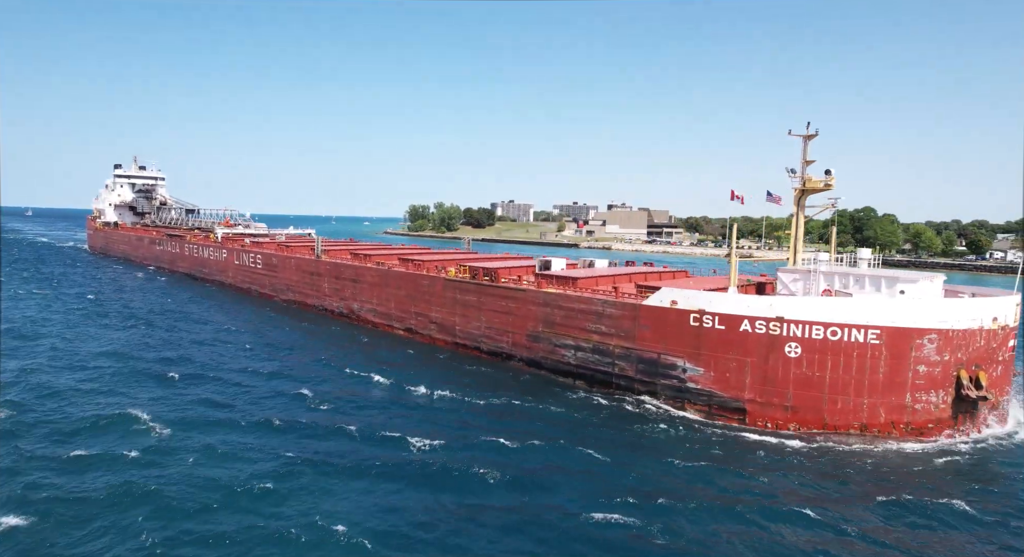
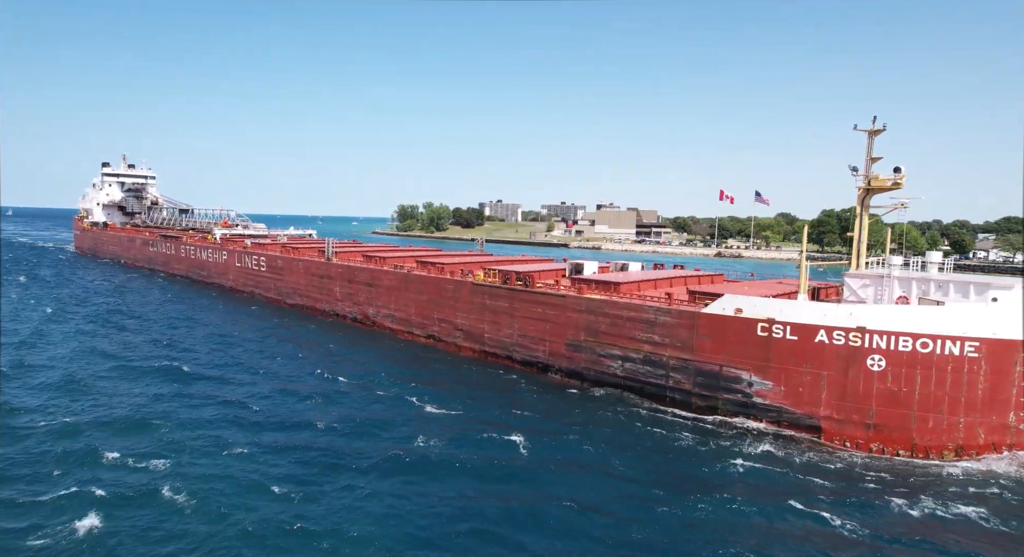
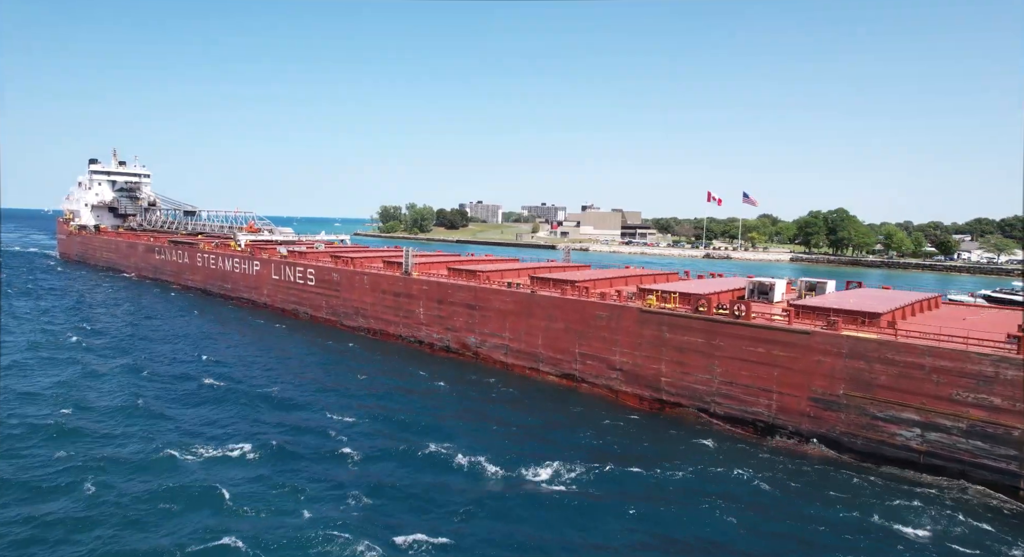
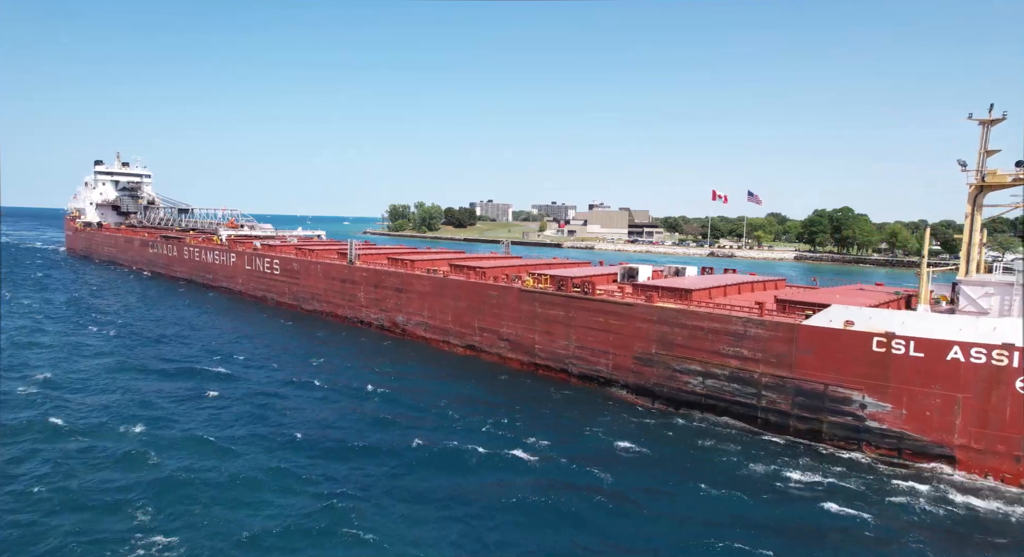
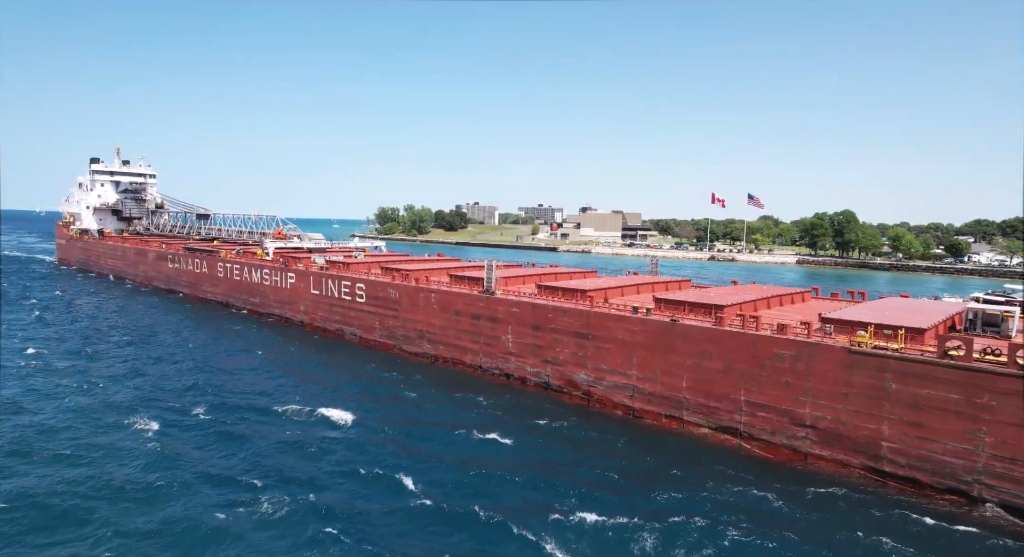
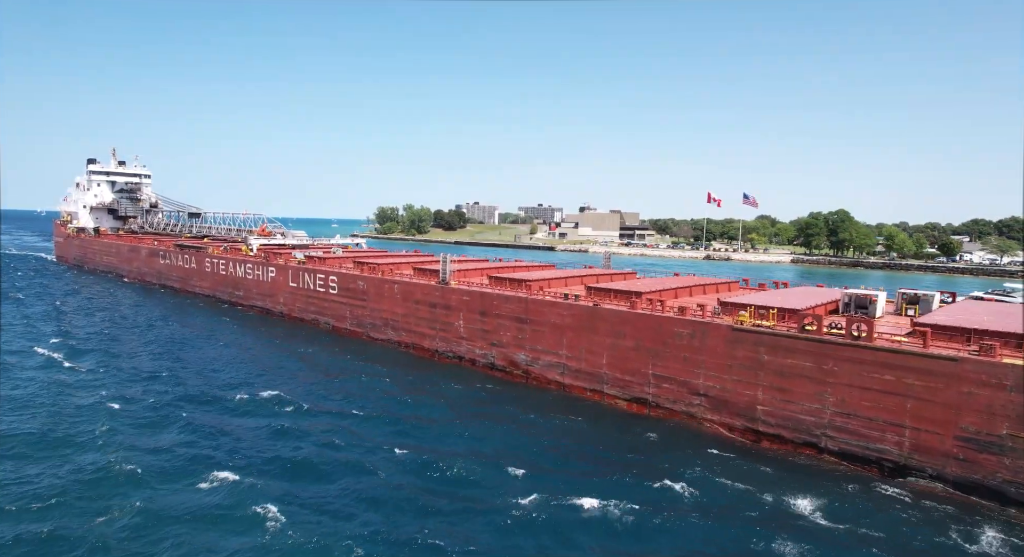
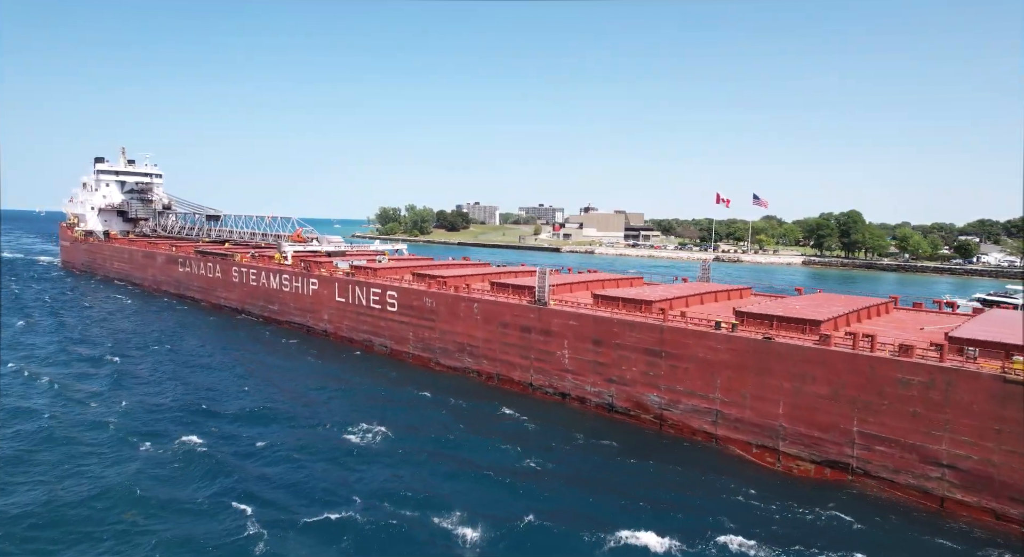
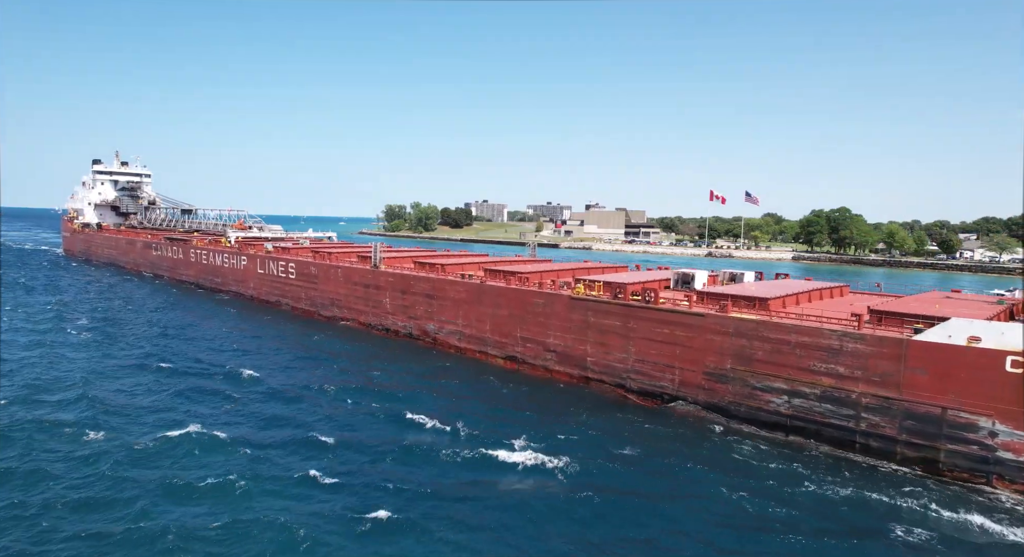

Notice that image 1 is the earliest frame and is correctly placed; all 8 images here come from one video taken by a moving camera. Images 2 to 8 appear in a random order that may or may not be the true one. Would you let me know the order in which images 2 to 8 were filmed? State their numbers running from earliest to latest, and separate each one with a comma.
2, 4, 8, 3, 6, 5, 7
